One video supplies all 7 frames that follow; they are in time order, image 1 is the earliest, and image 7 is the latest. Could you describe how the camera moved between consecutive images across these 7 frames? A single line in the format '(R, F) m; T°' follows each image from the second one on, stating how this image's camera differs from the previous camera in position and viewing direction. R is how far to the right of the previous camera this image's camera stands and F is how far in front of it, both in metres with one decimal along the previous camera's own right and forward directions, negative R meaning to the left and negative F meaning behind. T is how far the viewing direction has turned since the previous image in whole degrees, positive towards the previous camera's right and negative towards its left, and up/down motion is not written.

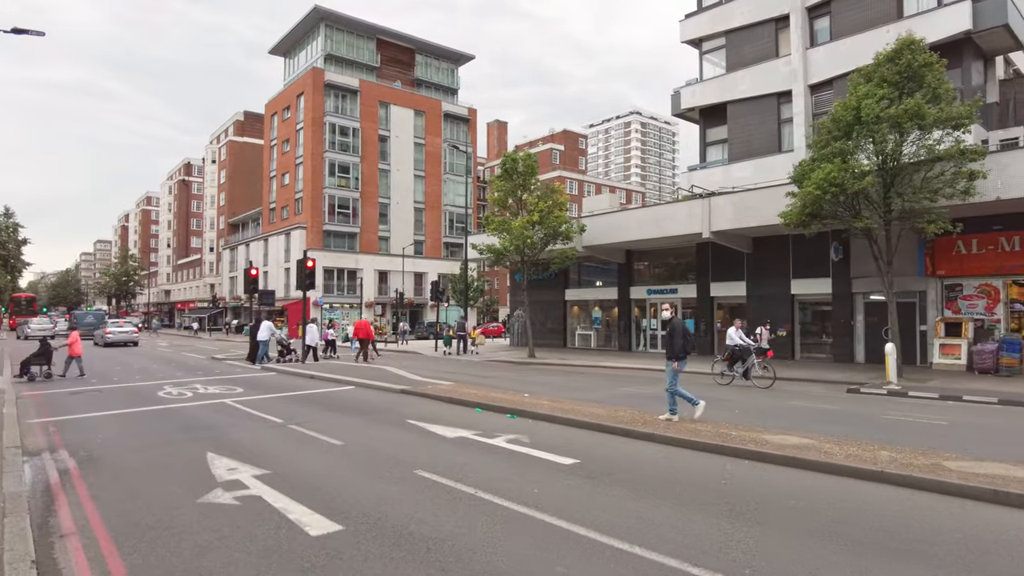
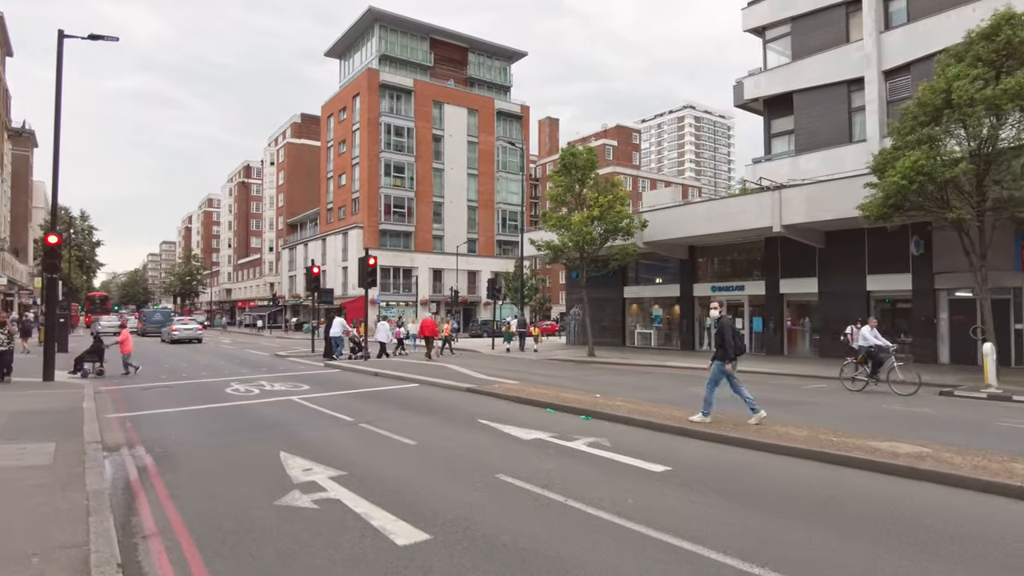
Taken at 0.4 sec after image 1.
(-0.4, +0.4) m; -4°
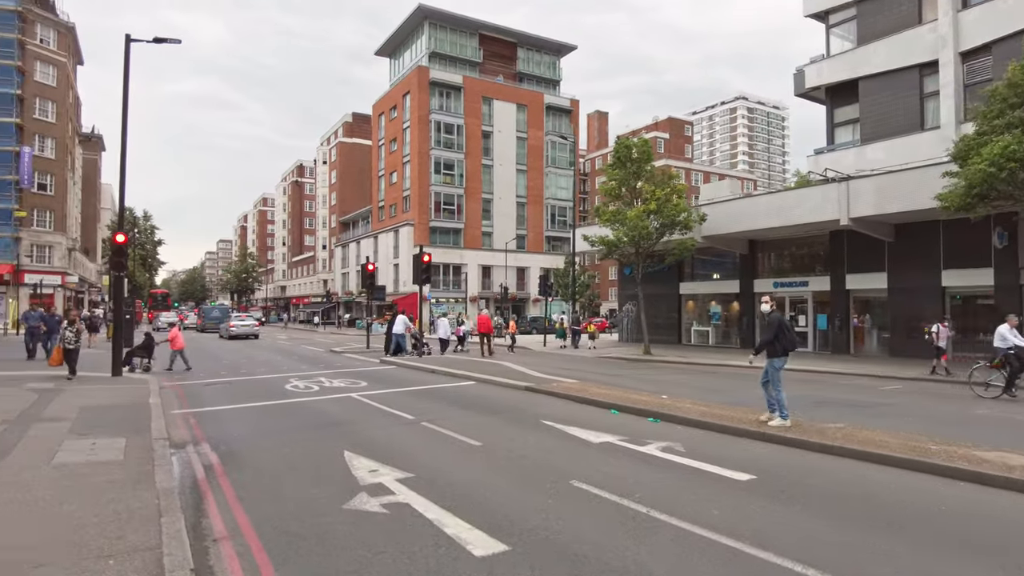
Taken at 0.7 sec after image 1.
(-0.3, +0.3) m; -4°
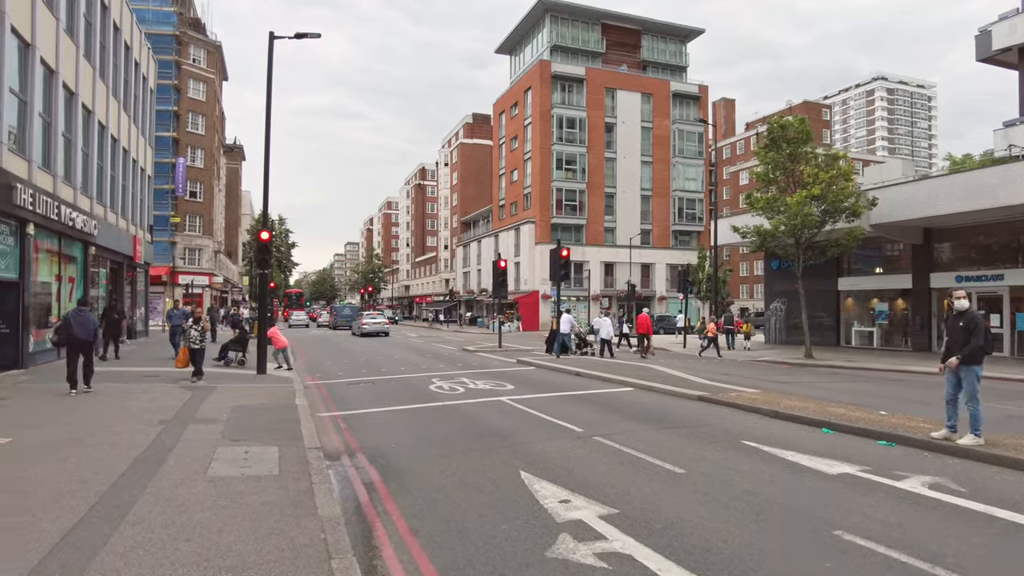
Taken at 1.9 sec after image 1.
(-0.9, +1.3) m; -10°
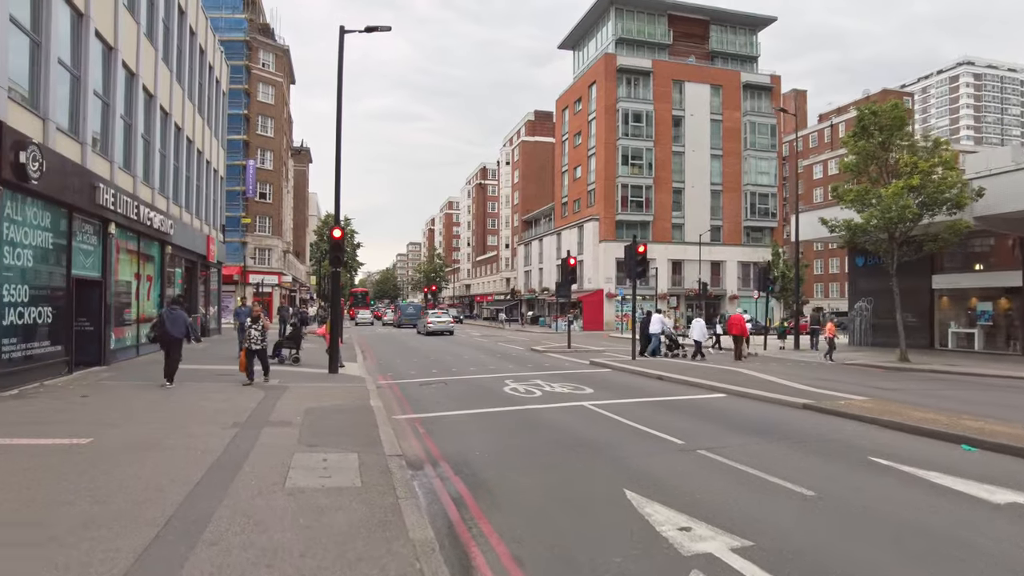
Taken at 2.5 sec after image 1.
(-0.4, +0.7) m; -5°
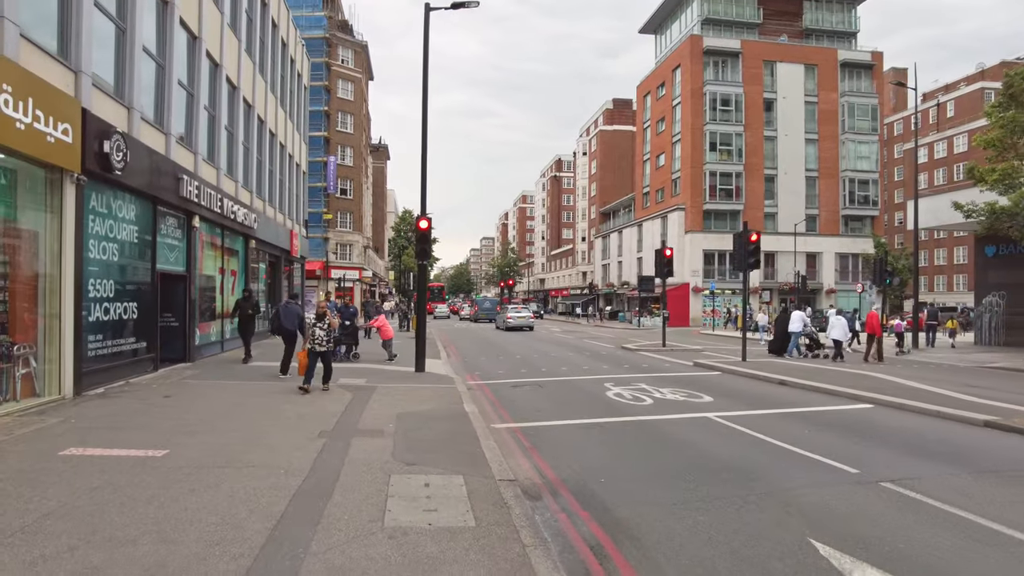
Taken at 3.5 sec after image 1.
(-0.6, +1.2) m; -6°
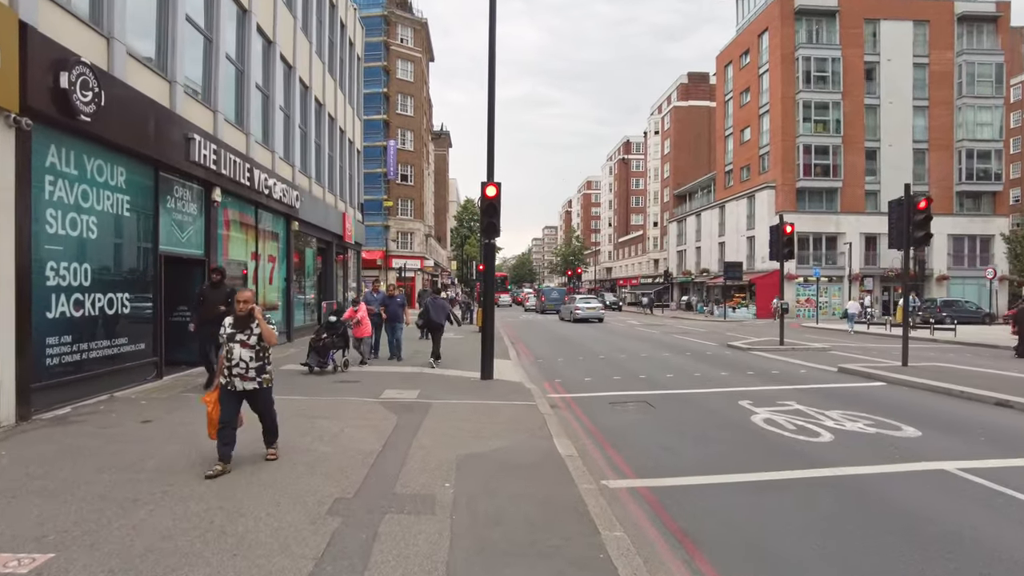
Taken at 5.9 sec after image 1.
(-0.5, +3.2) m; -5°
